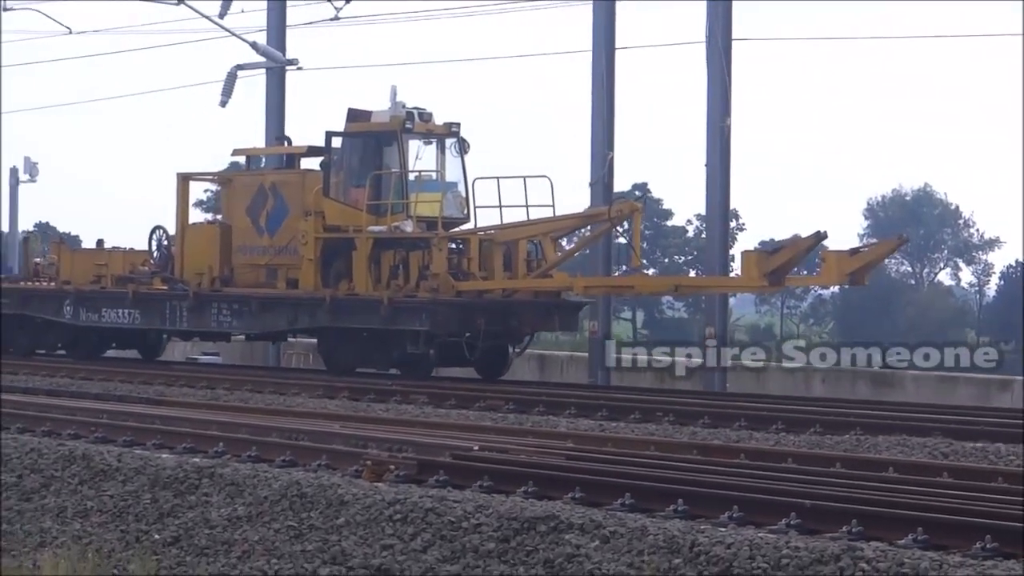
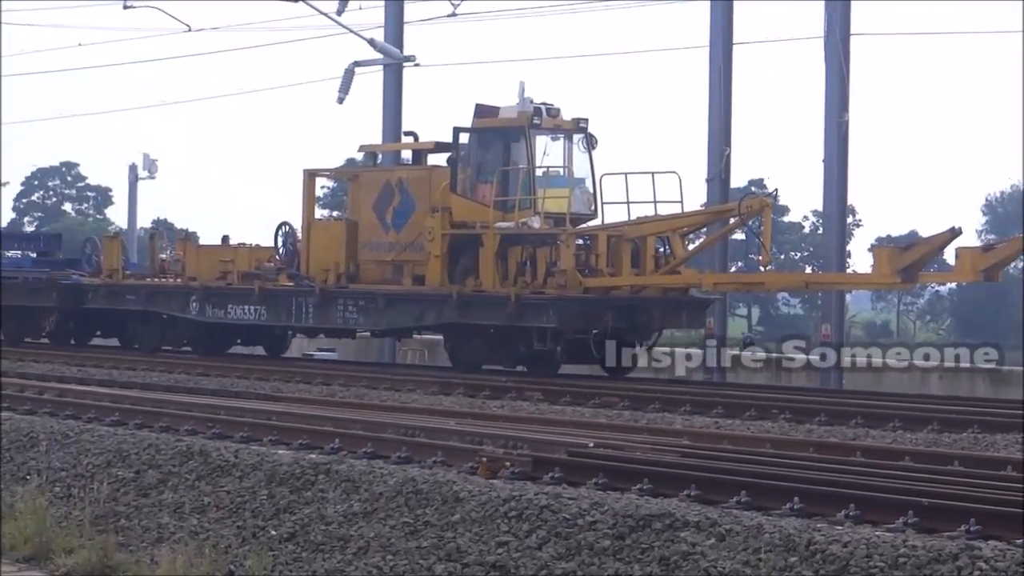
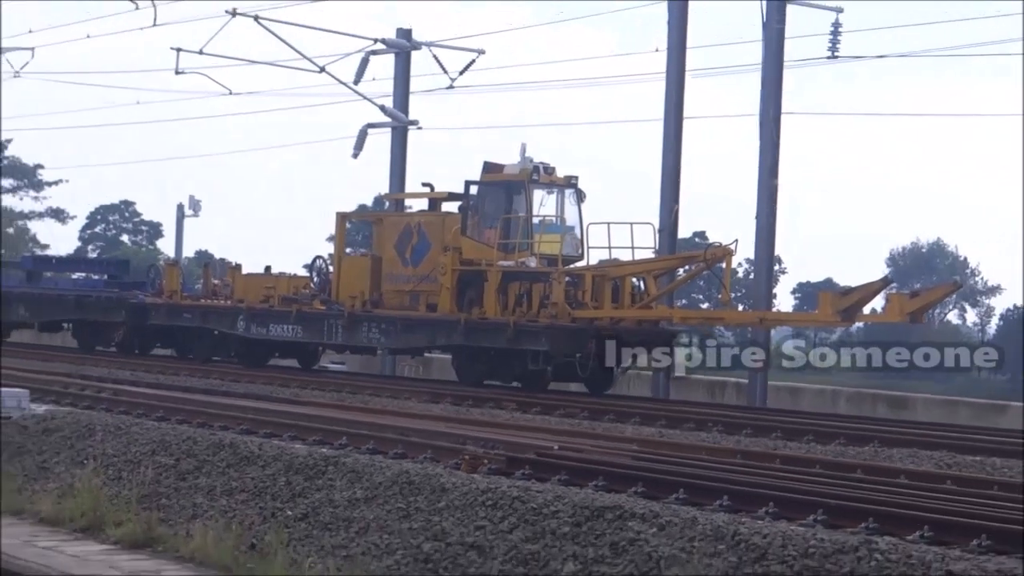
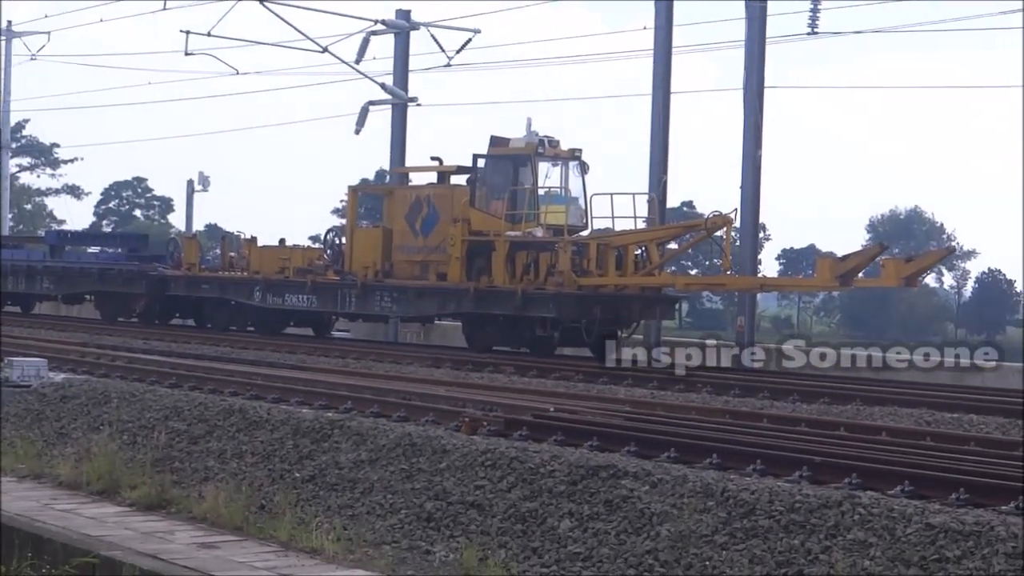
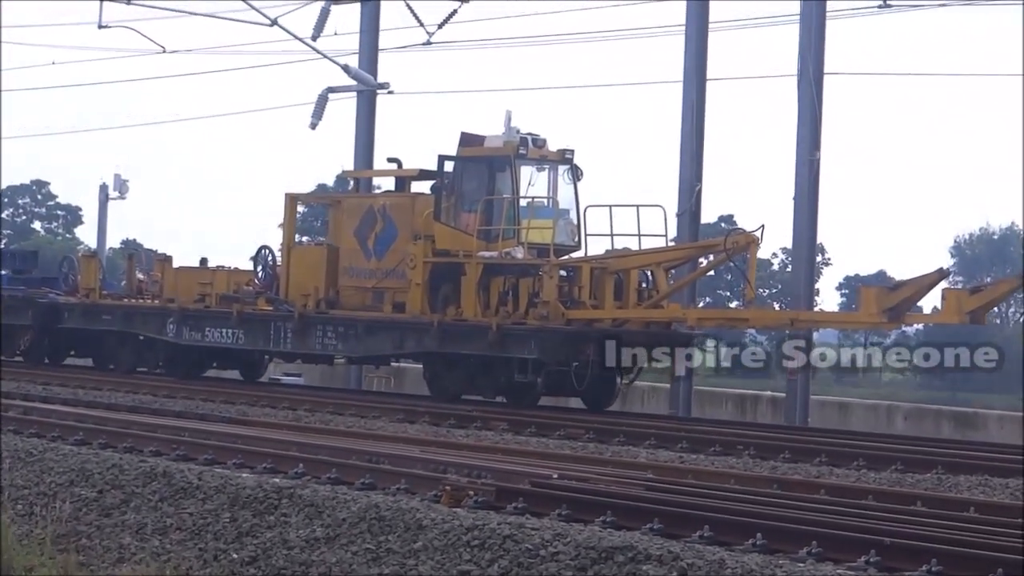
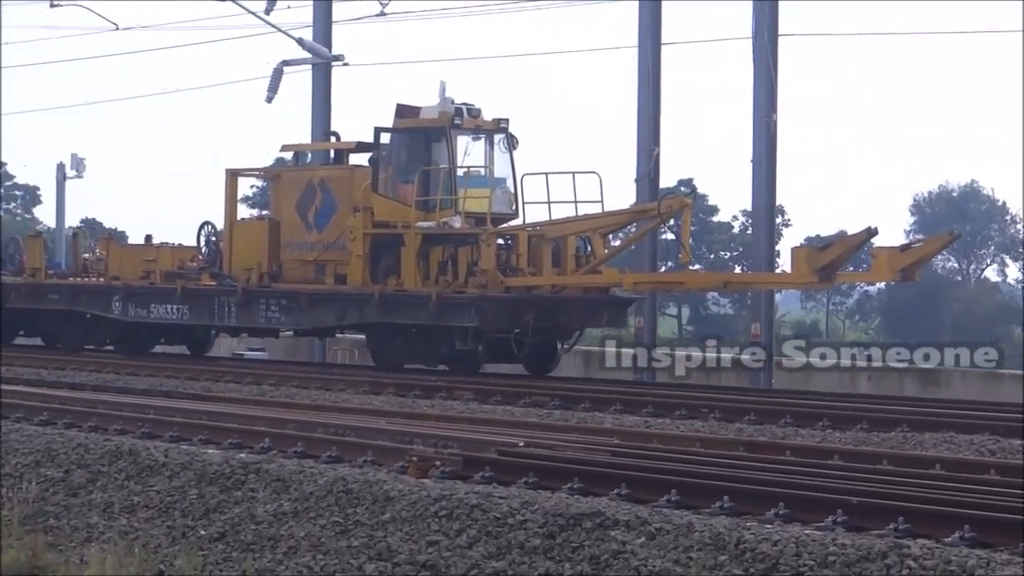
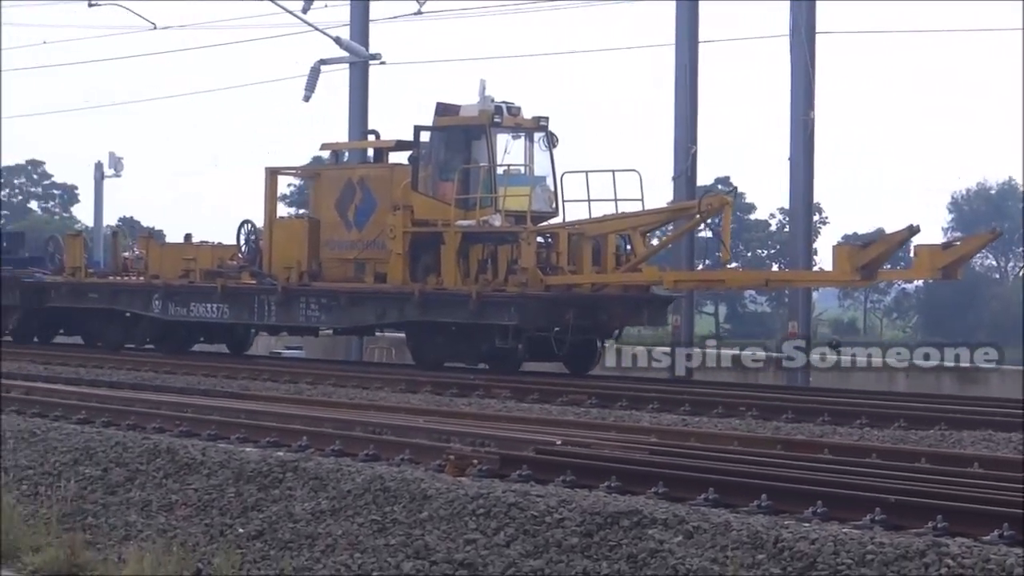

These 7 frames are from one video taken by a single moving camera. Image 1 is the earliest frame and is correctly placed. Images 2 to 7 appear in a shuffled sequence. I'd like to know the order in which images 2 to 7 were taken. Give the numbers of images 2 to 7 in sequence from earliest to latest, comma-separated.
6, 7, 2, 5, 3, 4
